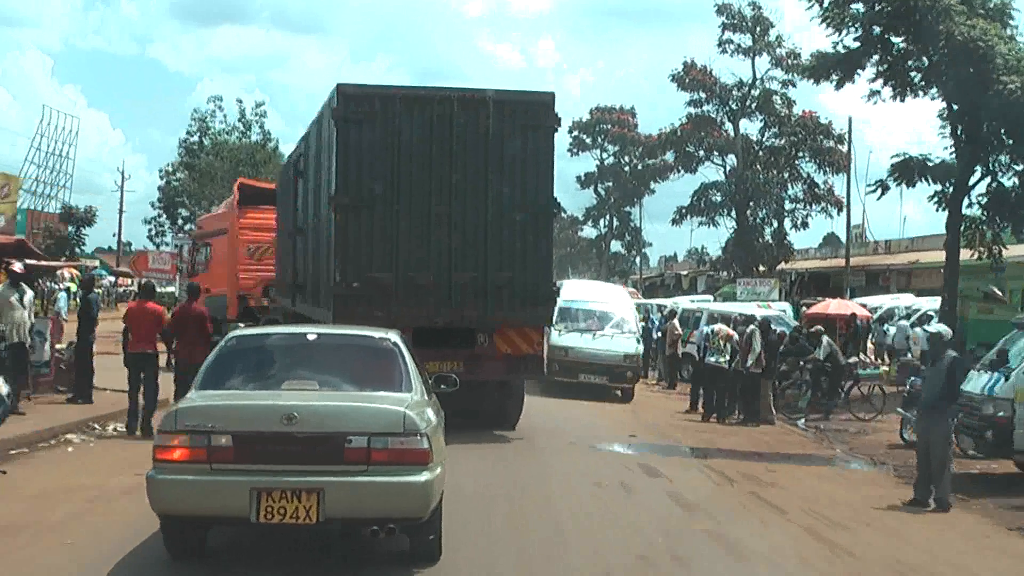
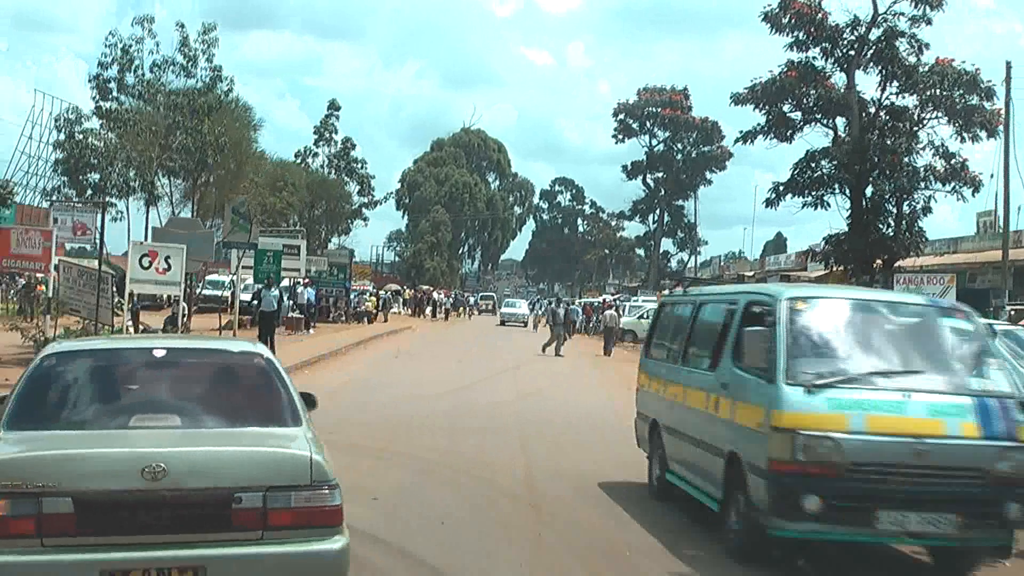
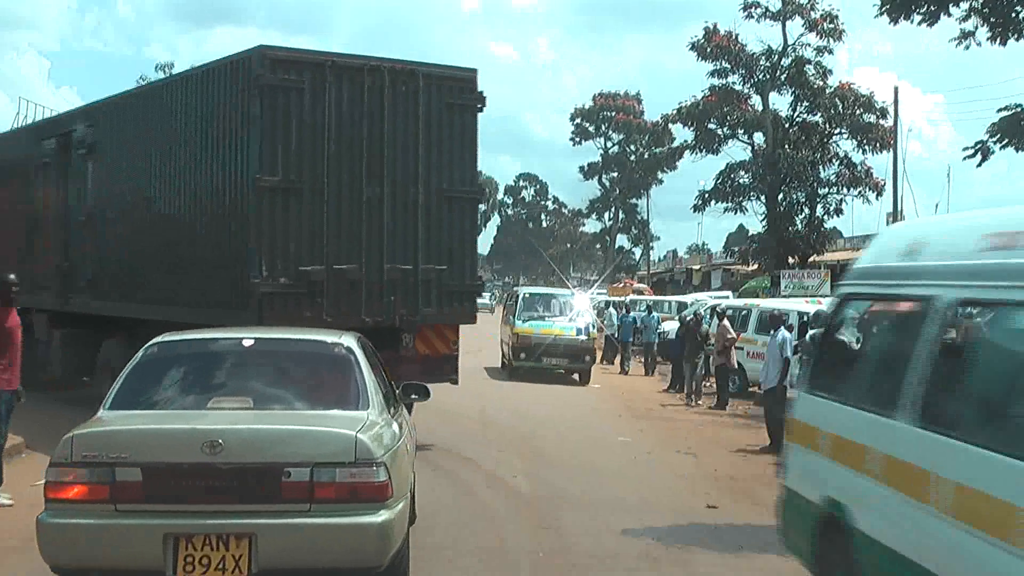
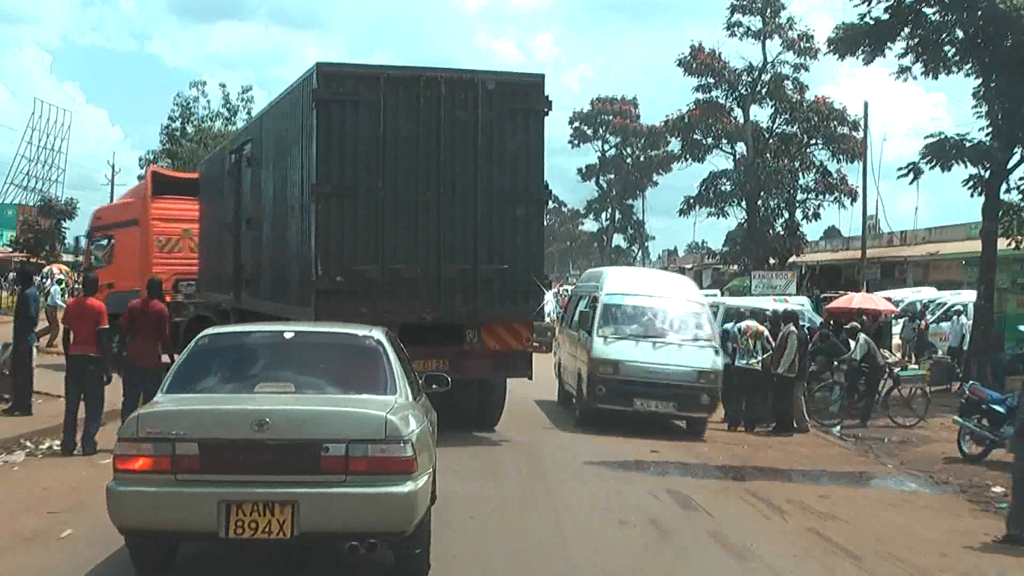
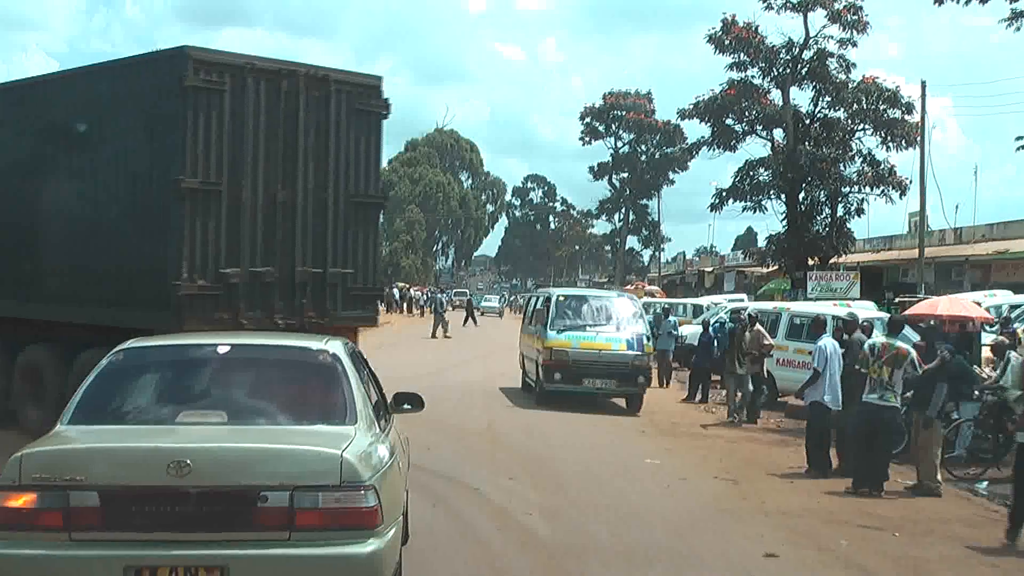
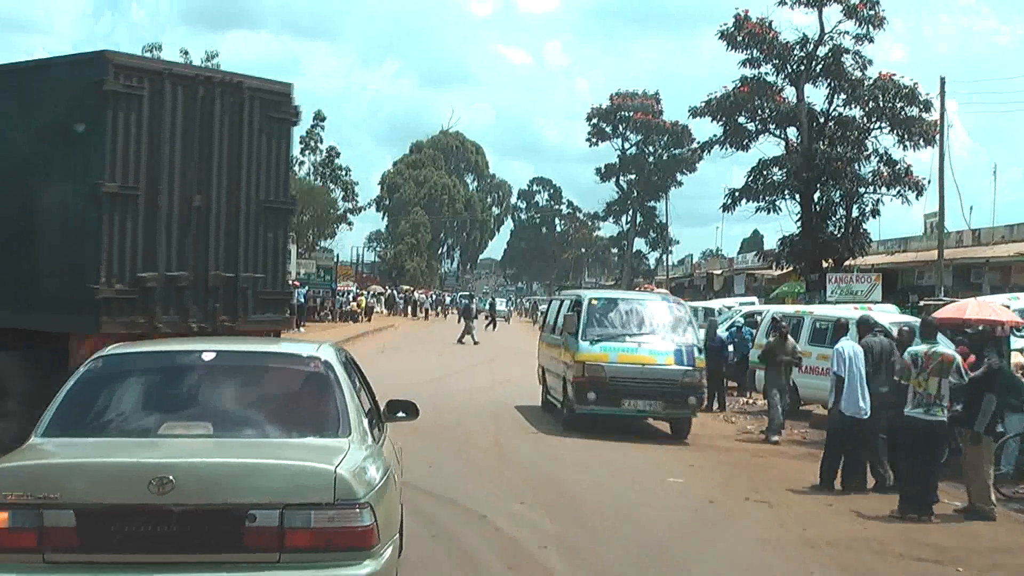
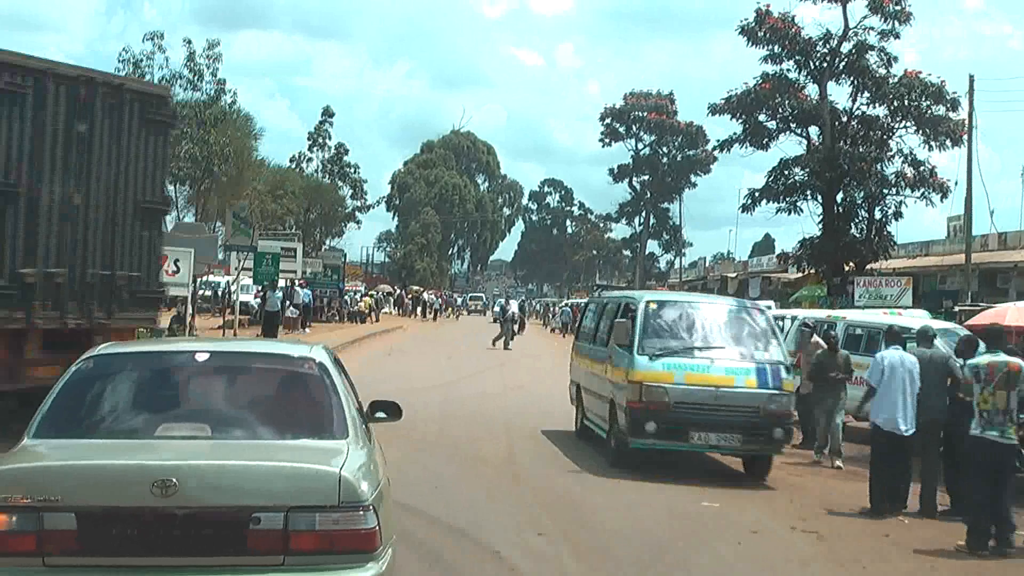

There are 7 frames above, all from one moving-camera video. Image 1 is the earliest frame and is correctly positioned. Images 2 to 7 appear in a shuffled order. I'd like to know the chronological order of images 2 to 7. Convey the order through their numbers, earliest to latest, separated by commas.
4, 3, 5, 6, 7, 2
